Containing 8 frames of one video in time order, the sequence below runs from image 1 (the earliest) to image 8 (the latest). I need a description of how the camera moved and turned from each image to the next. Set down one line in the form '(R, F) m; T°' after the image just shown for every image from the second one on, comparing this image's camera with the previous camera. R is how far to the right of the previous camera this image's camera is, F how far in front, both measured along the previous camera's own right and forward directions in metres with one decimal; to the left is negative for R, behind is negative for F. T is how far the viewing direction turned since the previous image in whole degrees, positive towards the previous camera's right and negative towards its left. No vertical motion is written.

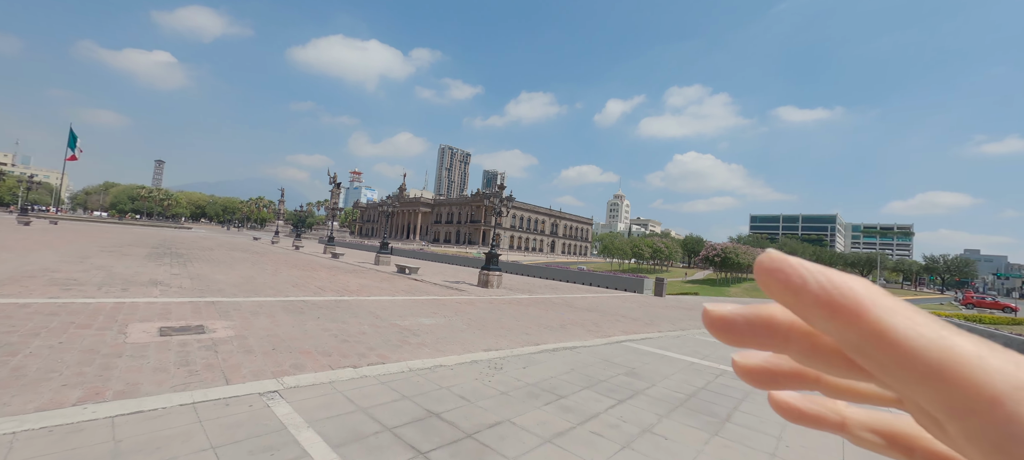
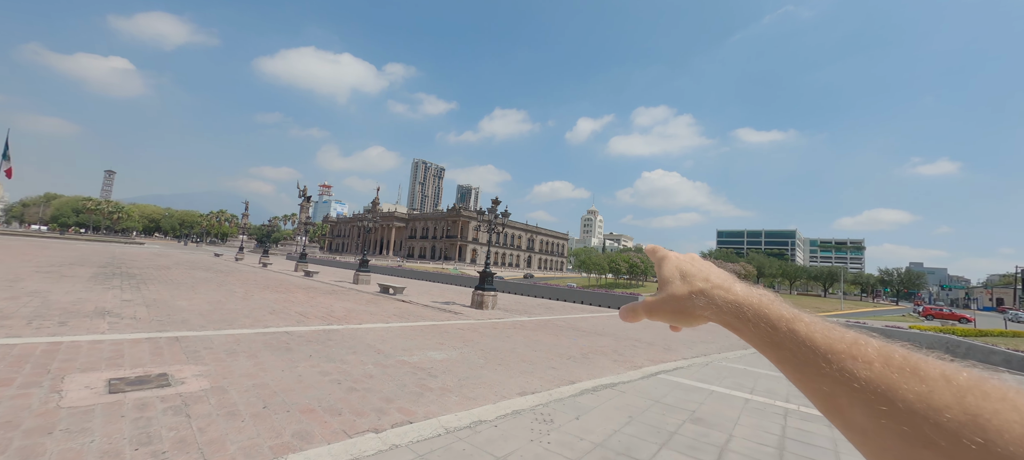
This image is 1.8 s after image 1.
(-0.9, +1.0) m; +4°
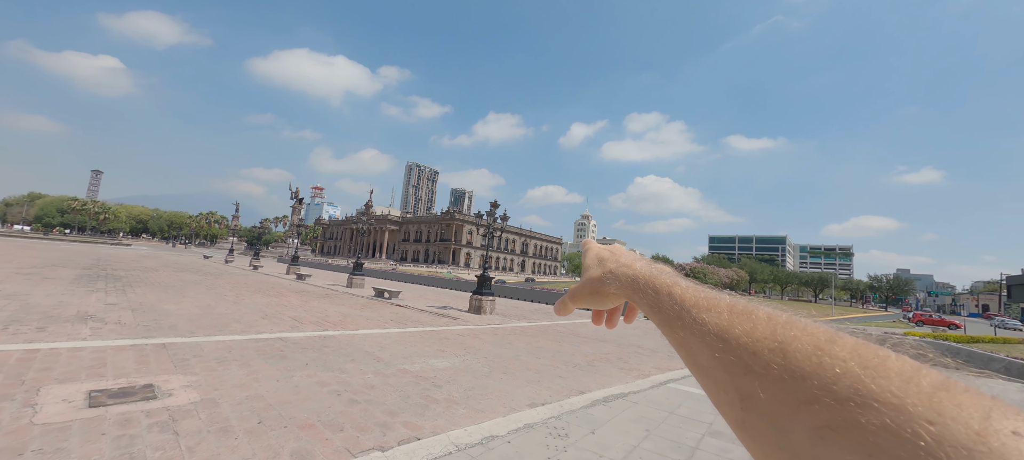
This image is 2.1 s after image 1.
(-0.2, +0.3) m; +1°
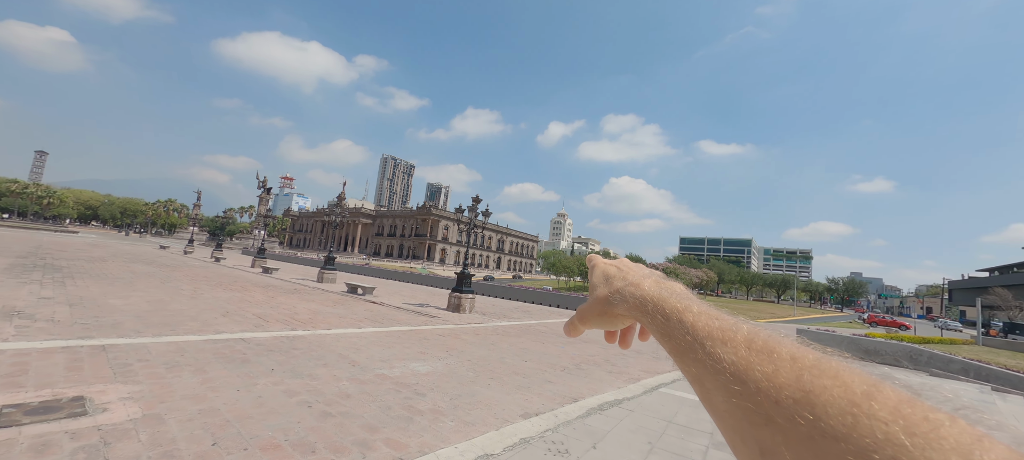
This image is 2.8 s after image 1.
(-0.3, +0.5) m; +4°
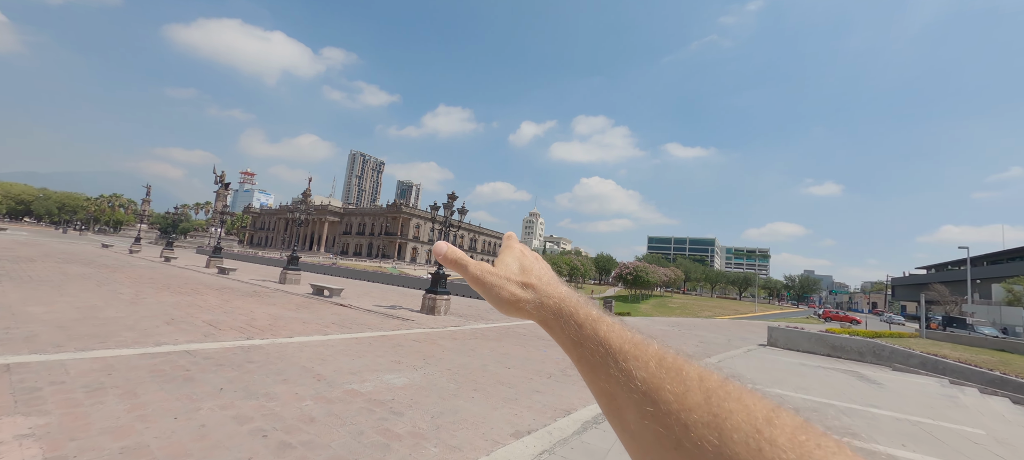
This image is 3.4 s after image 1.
(-0.2, +0.5) m; +4°
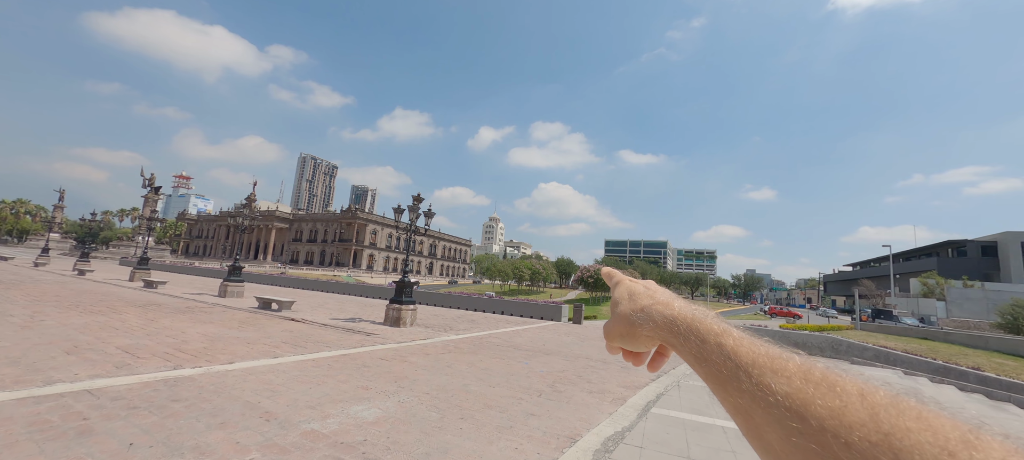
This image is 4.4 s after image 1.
(-0.4, +0.8) m; +6°
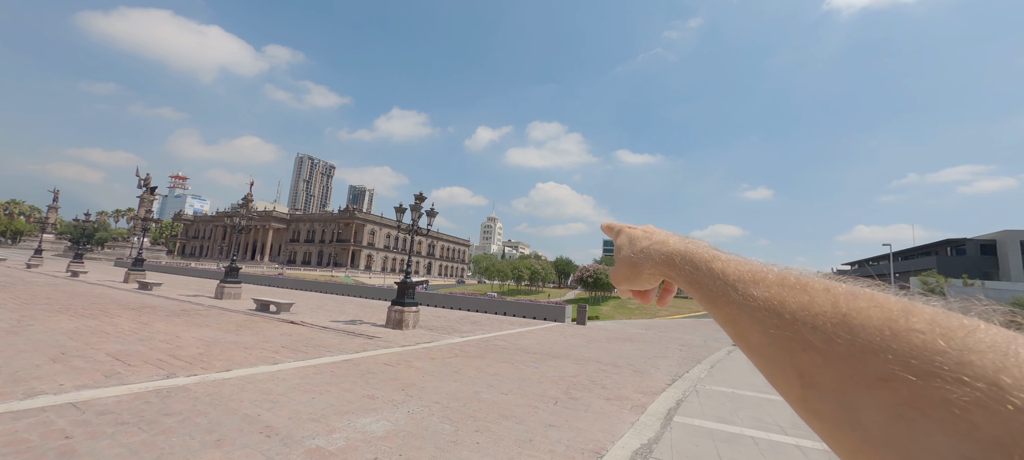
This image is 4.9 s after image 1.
(-0.2, +0.3) m; 0°
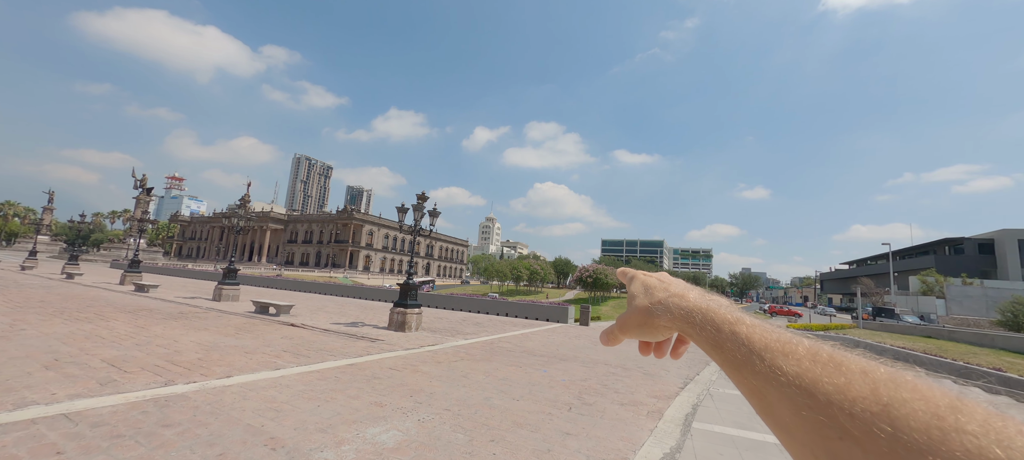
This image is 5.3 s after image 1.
(-0.2, +0.2) m; 0°
